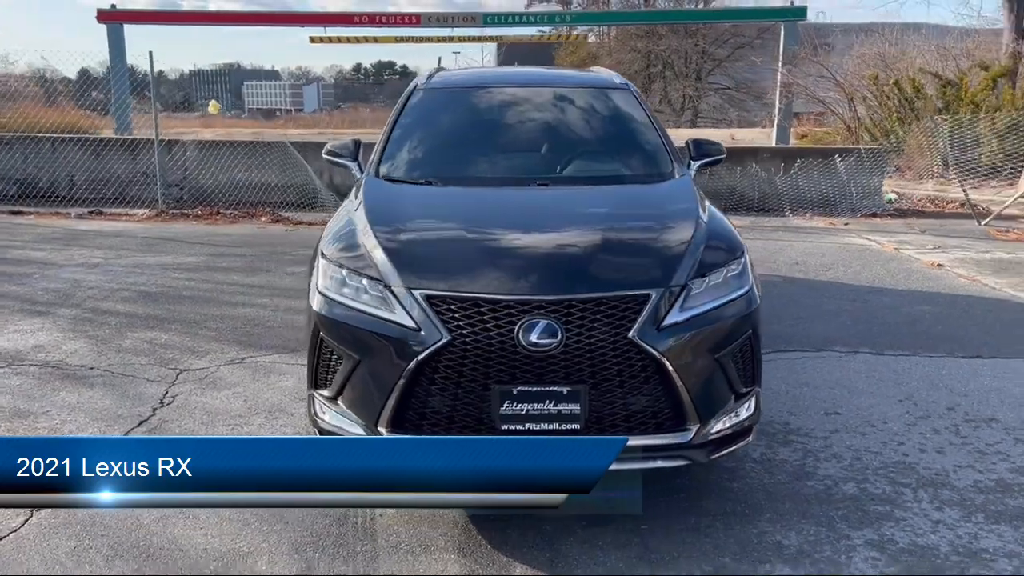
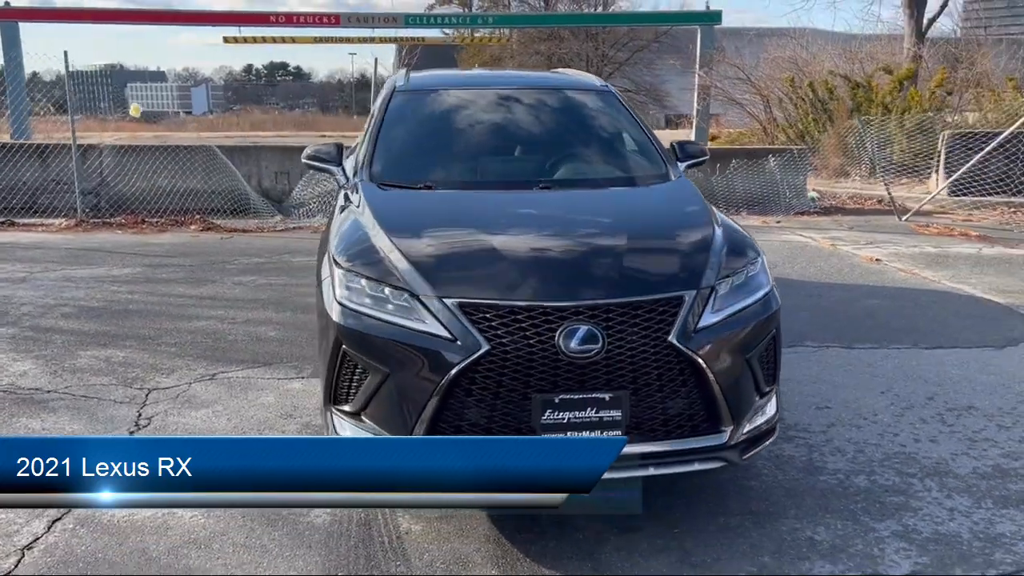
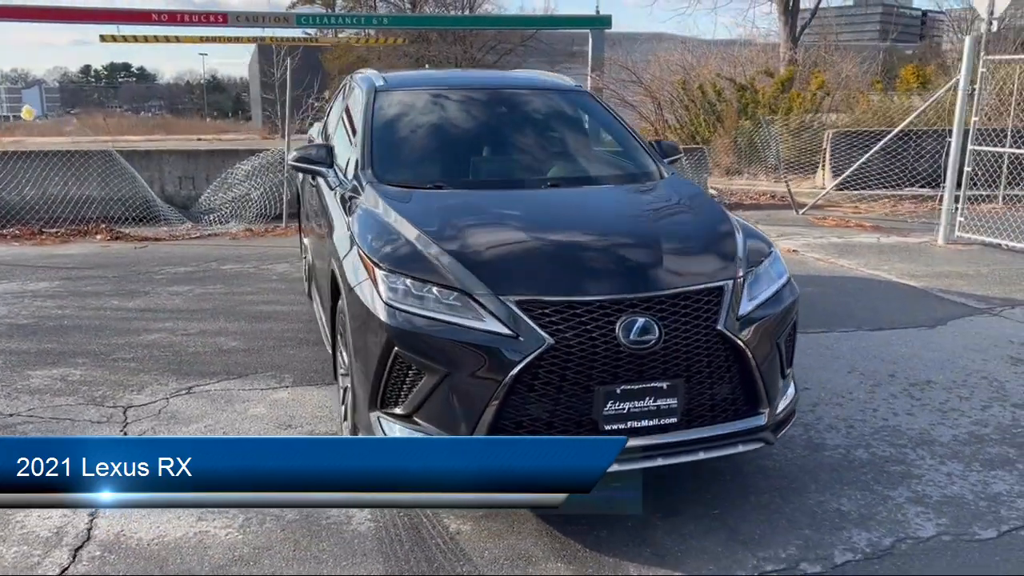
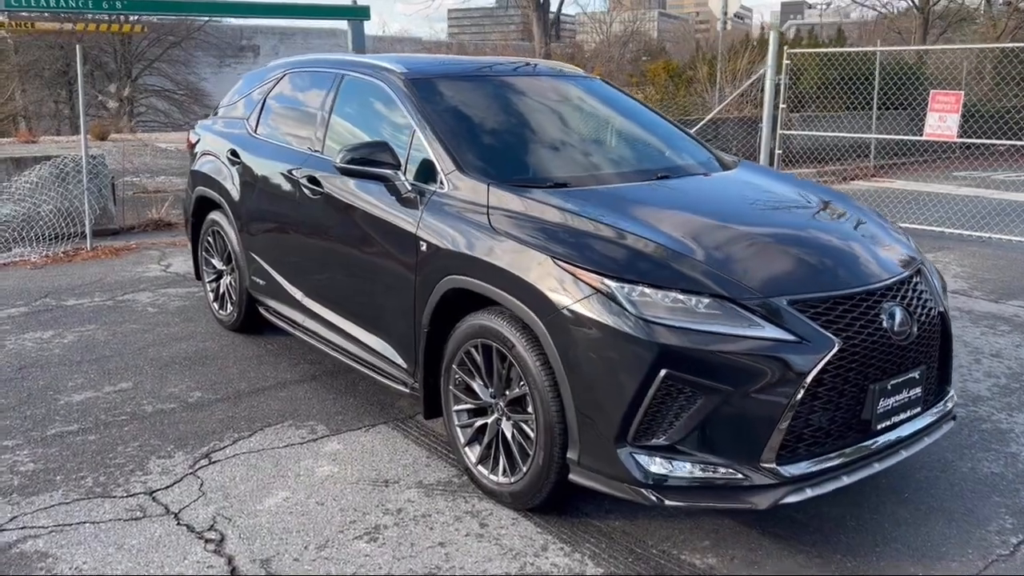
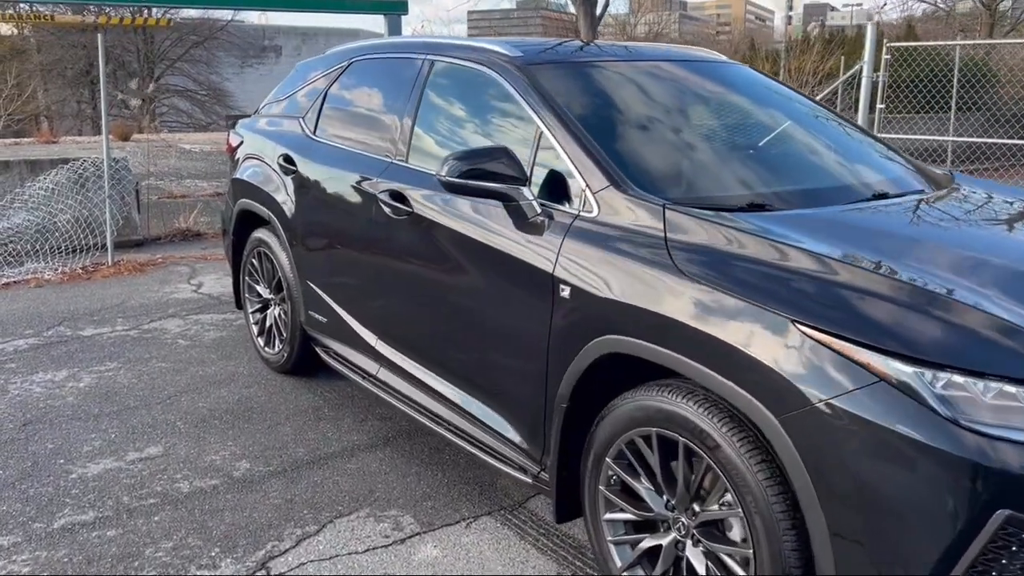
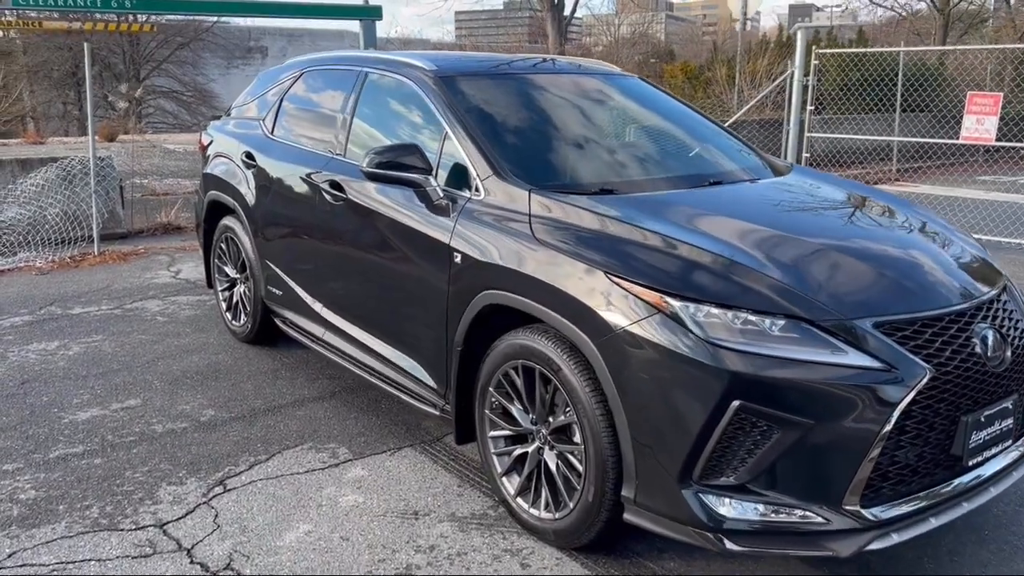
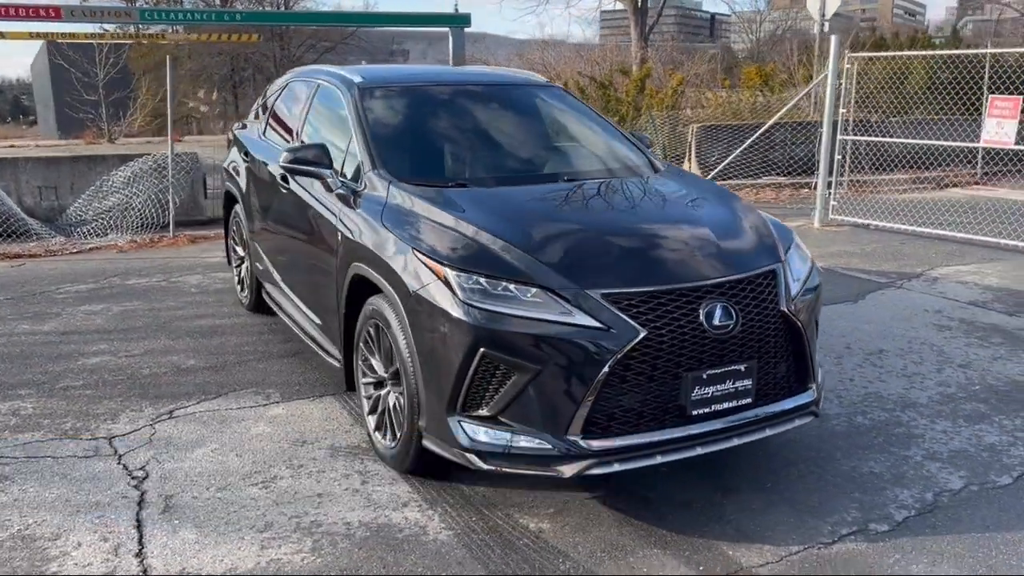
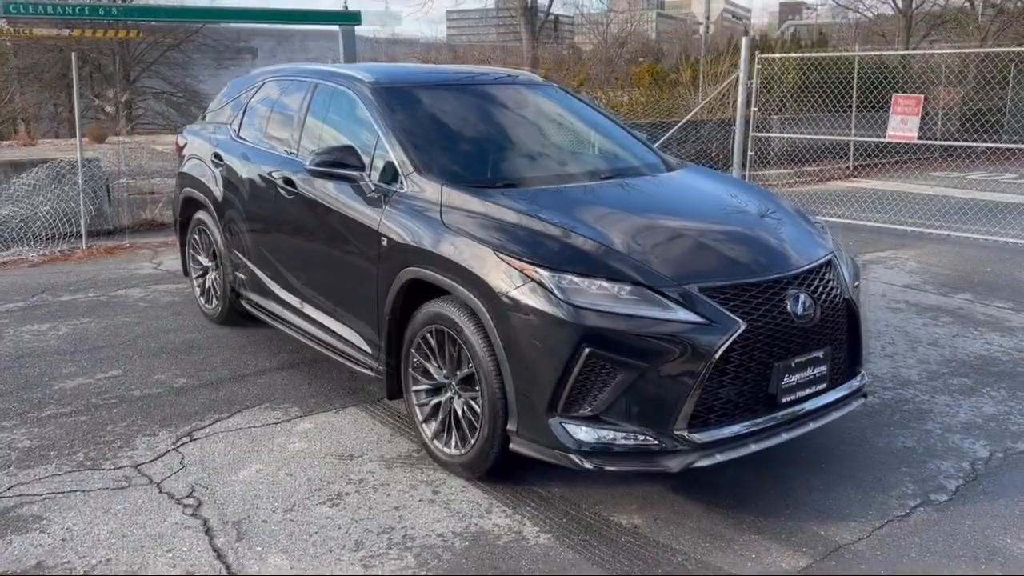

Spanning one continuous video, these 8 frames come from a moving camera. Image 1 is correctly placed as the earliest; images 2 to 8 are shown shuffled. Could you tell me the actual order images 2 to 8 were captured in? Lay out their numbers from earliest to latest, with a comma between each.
2, 3, 7, 8, 4, 6, 5
